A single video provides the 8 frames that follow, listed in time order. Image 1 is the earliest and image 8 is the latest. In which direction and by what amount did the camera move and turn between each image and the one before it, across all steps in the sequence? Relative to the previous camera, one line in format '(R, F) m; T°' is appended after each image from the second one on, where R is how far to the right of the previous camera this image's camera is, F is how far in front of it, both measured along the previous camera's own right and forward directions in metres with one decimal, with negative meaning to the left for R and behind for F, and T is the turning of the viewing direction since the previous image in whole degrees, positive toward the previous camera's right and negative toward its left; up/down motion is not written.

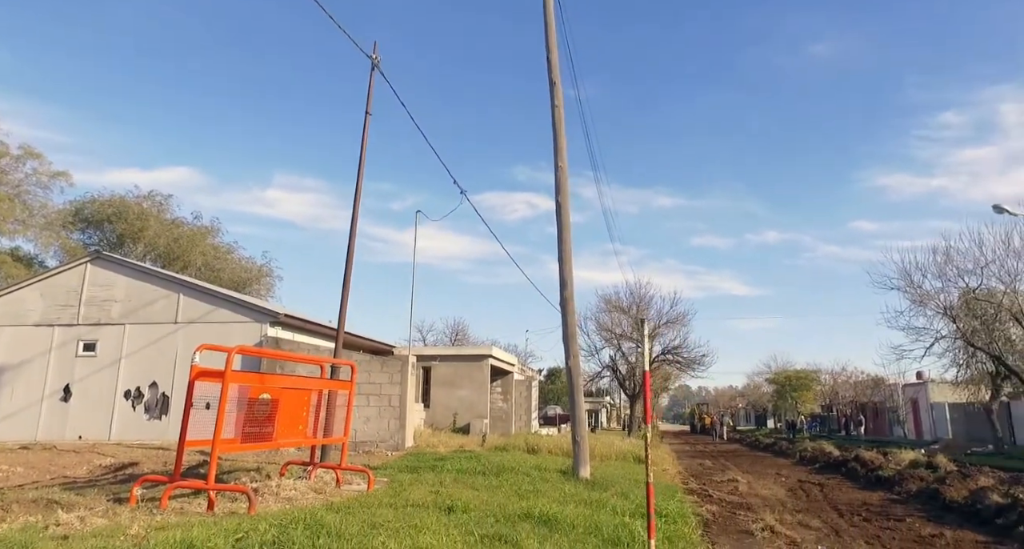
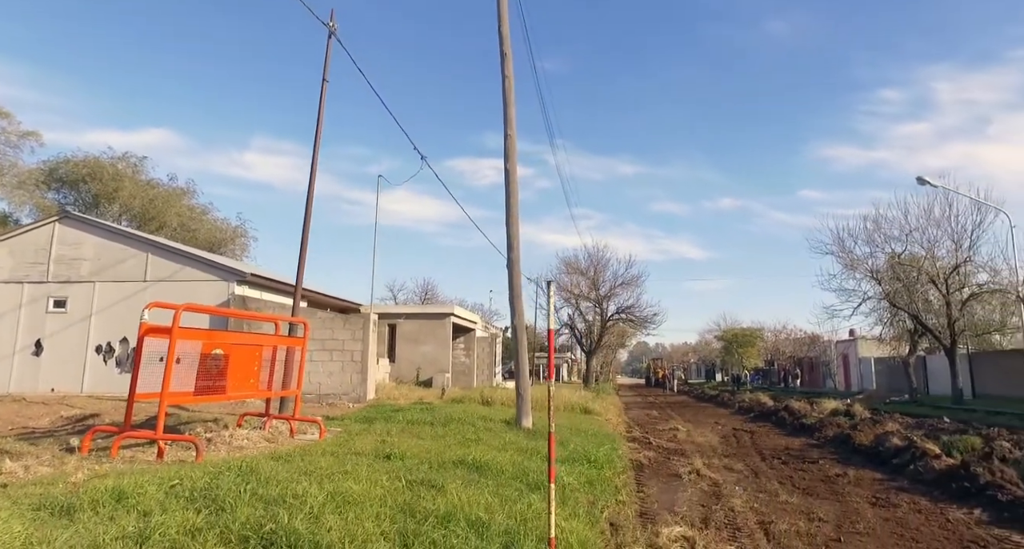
(+0.3, -0.4) m; +4°
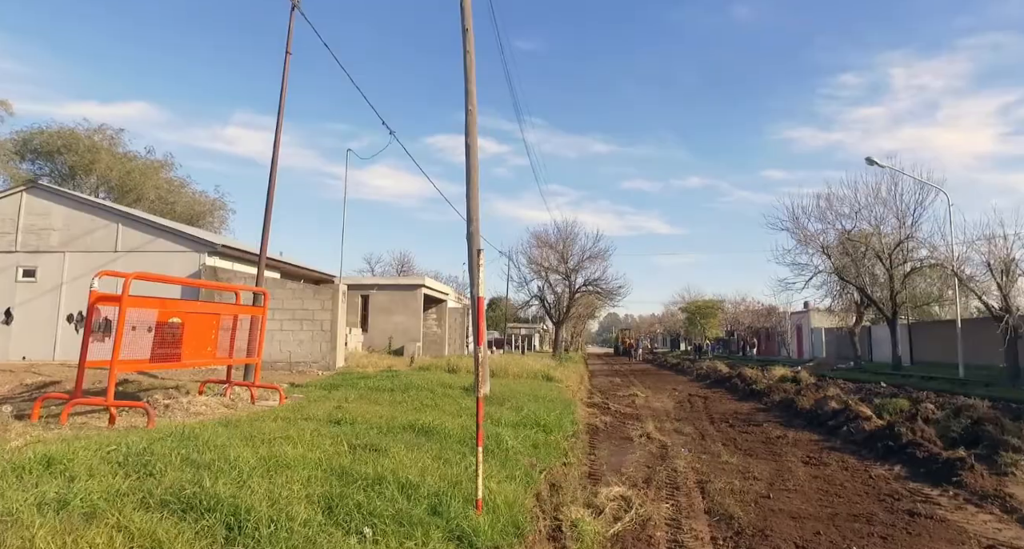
(+0.2, -0.2) m; +3°
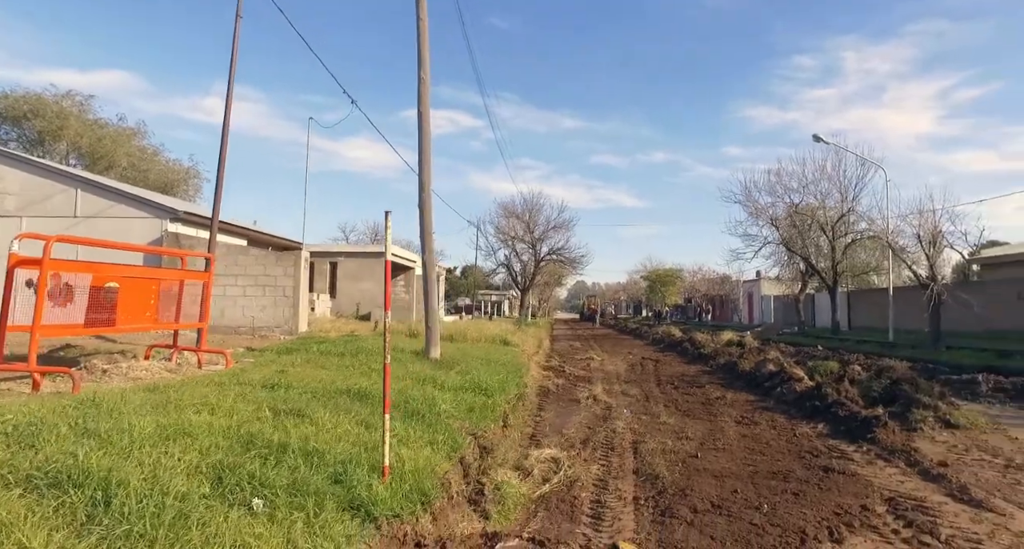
(+0.3, 0.0) m; +3°
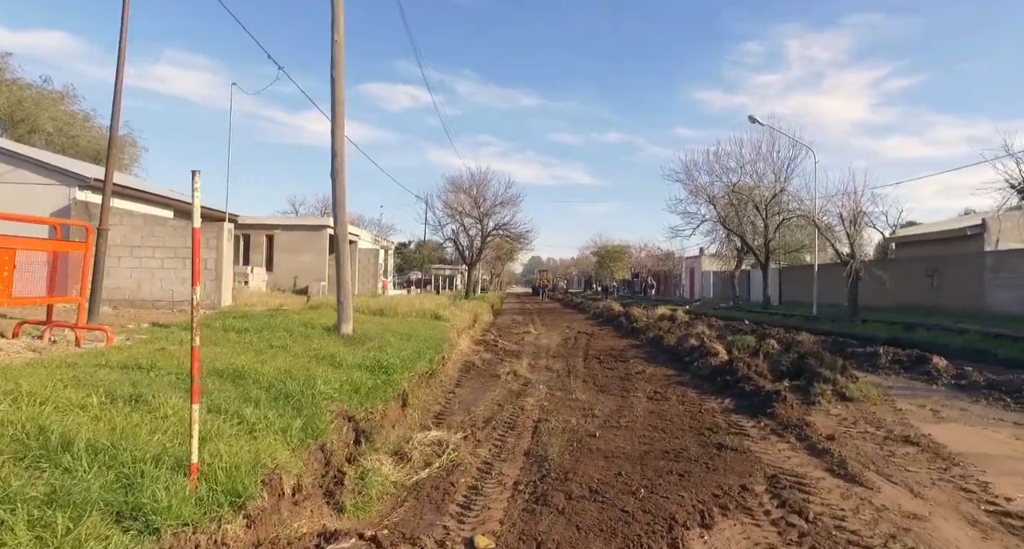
(+0.7, +0.3) m; +4°
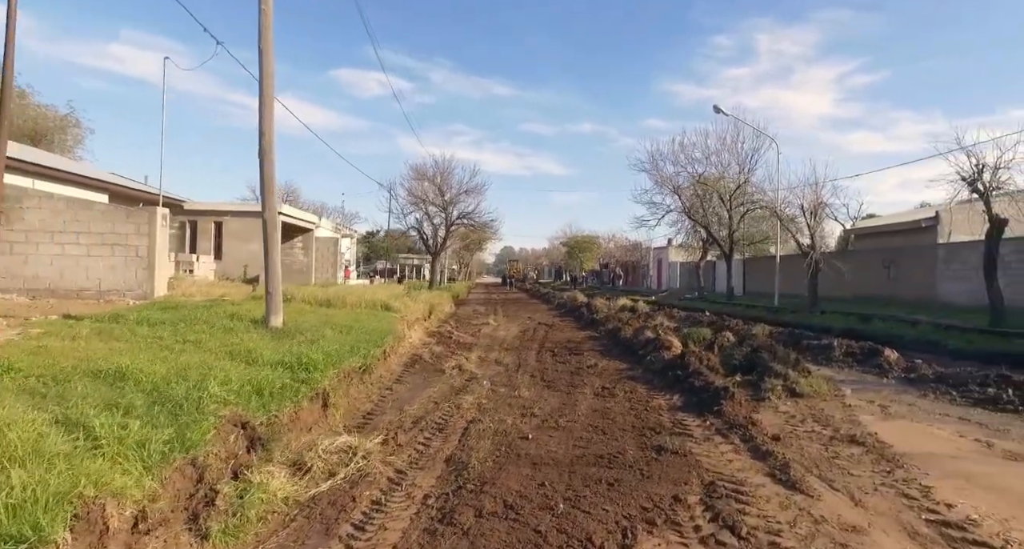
(+0.5, +0.6) m; +3°
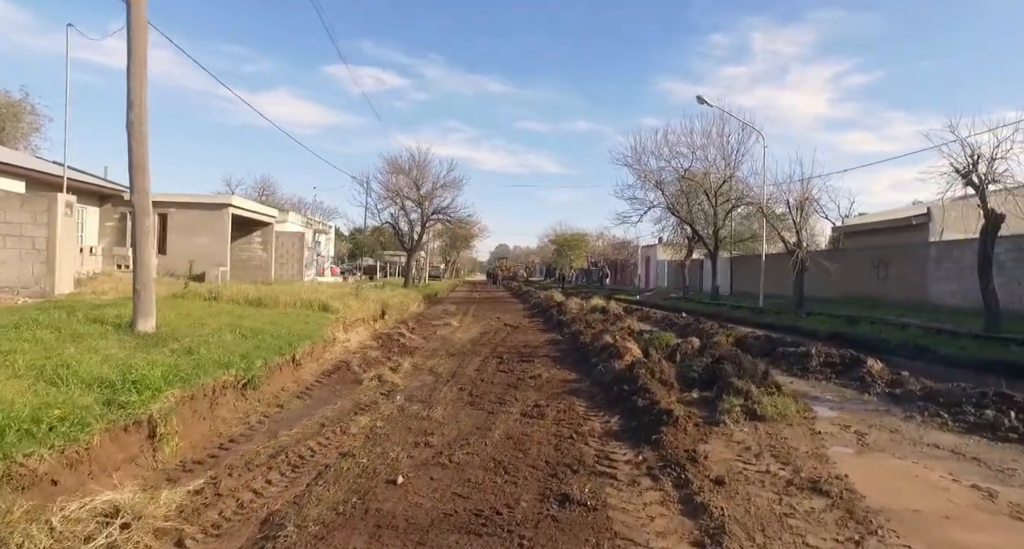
(+1.1, +1.5) m; 0°
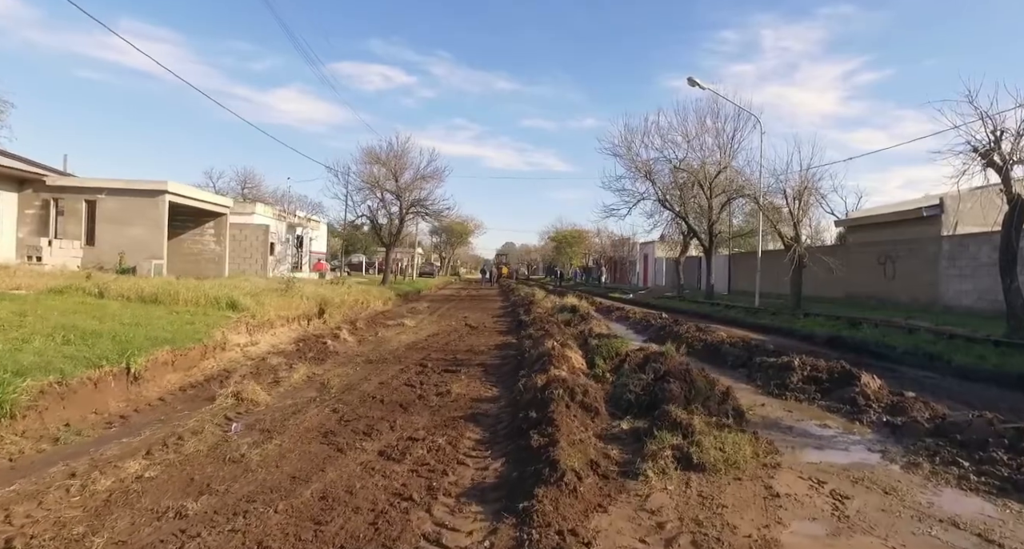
(+1.5, +2.2) m; -1°
